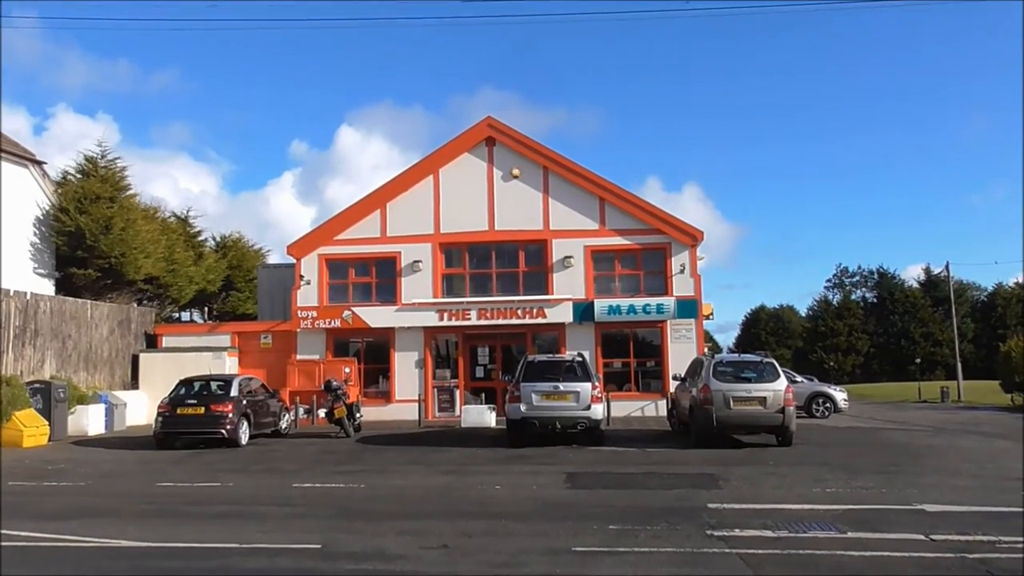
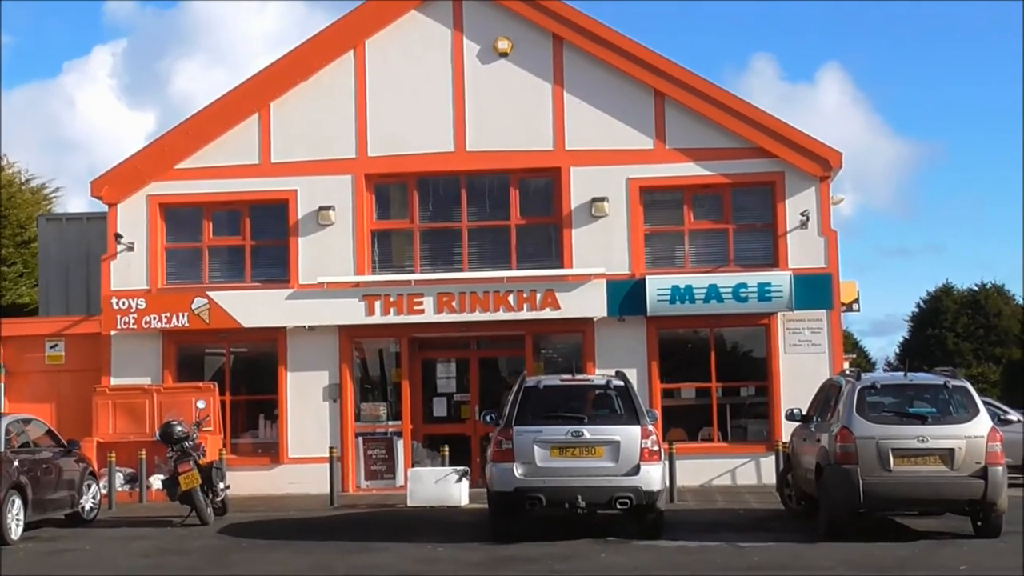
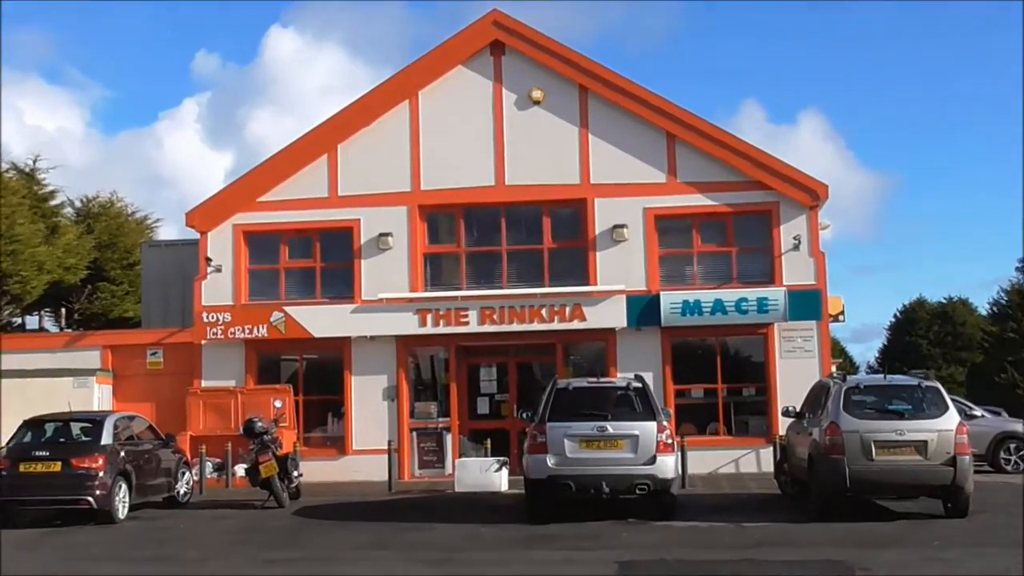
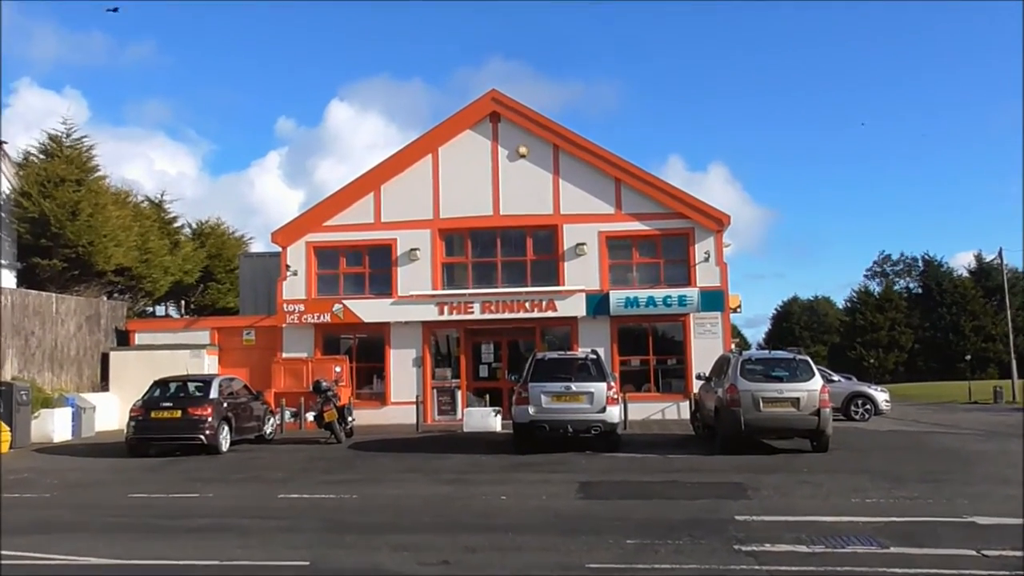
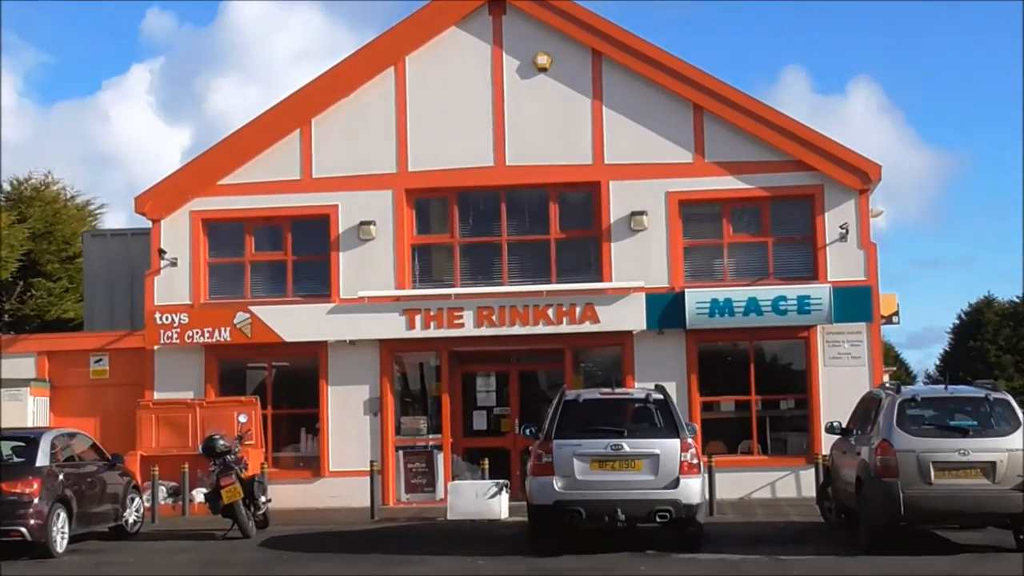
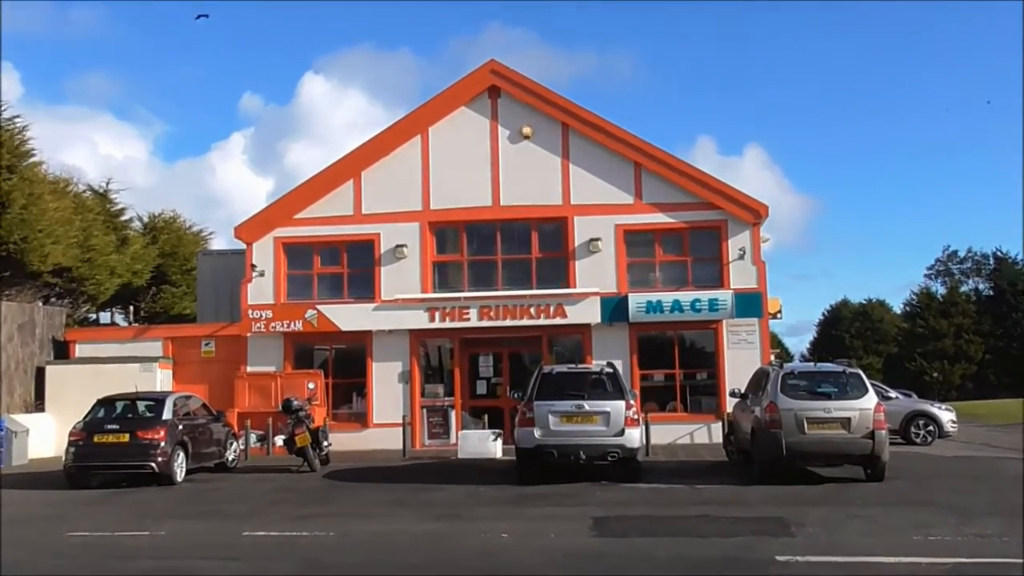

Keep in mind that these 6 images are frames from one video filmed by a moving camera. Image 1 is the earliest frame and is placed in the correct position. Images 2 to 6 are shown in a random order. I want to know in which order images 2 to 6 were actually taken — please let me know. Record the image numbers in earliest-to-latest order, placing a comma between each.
4, 6, 3, 5, 2
